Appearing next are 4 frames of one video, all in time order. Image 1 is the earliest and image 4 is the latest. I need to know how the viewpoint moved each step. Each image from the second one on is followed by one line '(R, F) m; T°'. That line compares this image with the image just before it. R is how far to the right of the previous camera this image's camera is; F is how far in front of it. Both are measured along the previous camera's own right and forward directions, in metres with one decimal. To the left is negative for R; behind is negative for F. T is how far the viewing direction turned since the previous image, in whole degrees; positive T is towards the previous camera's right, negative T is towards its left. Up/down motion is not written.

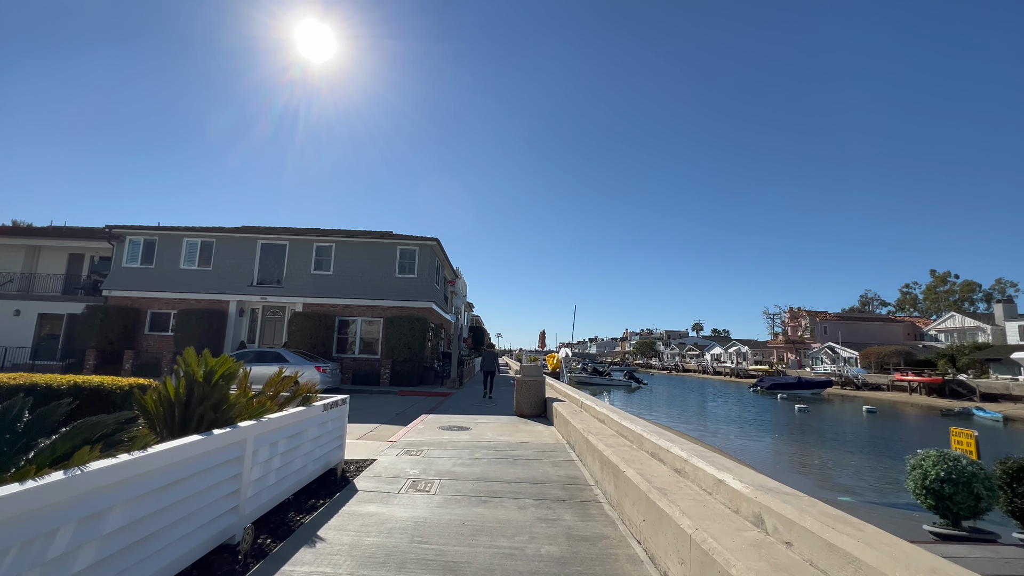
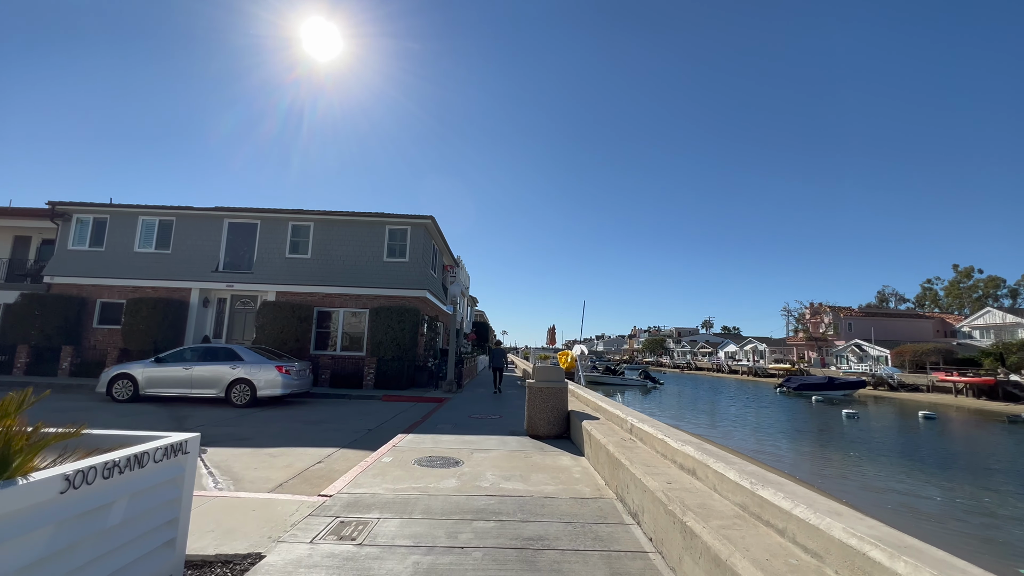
(-0.1, +2.9) m; -1°
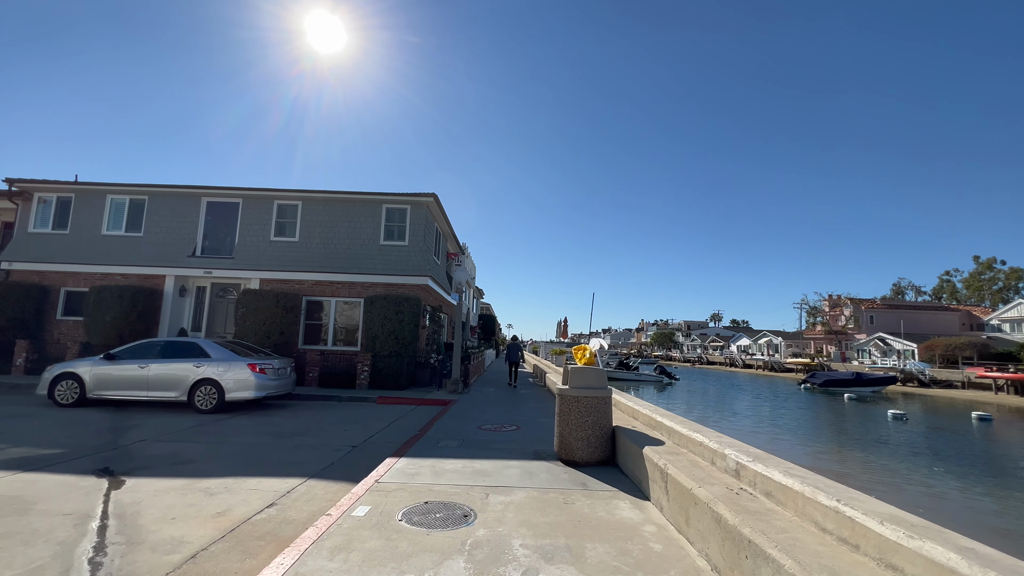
(-0.2, +1.9) m; -1°
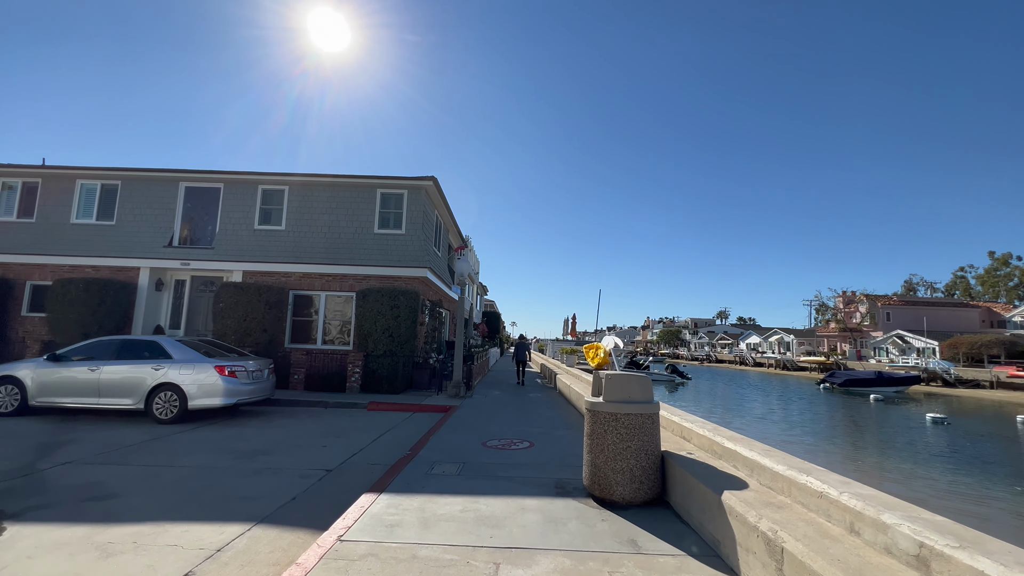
(-0.1, +1.4) m; 0°
